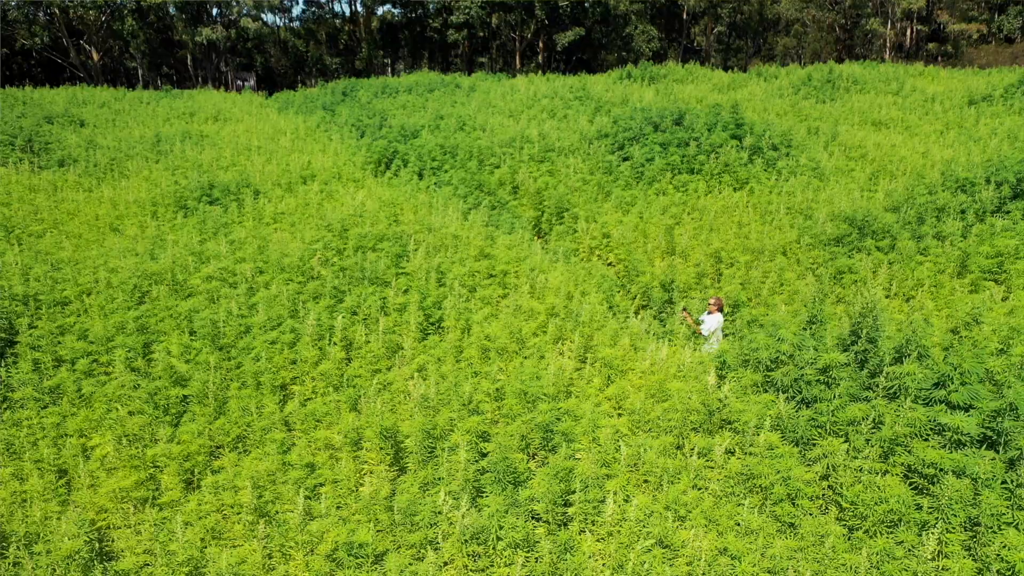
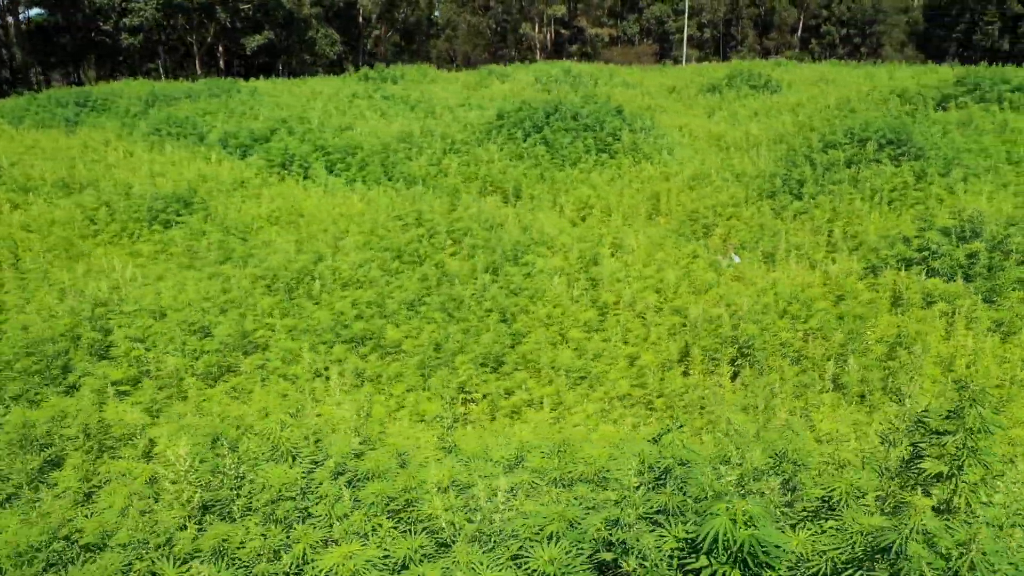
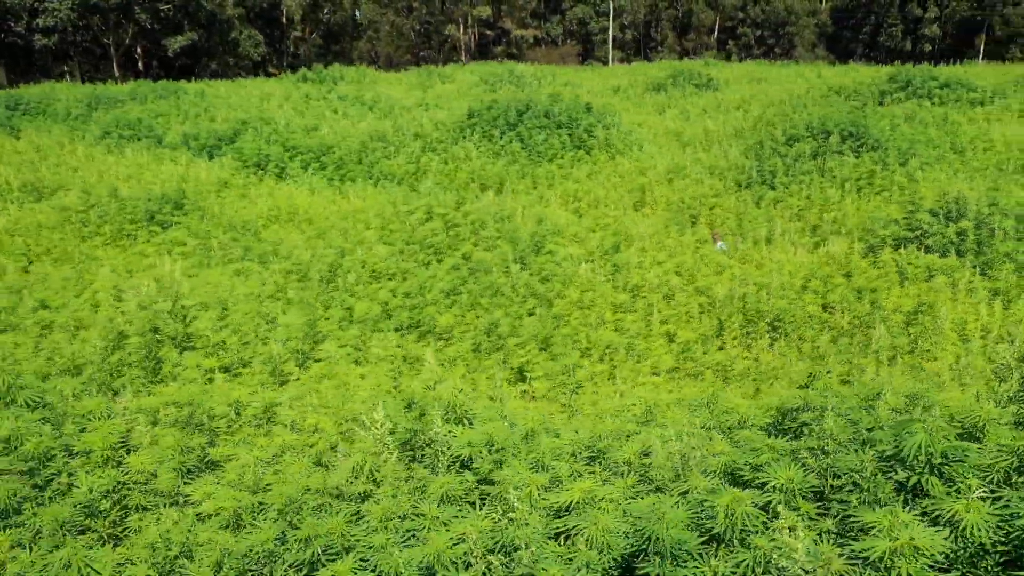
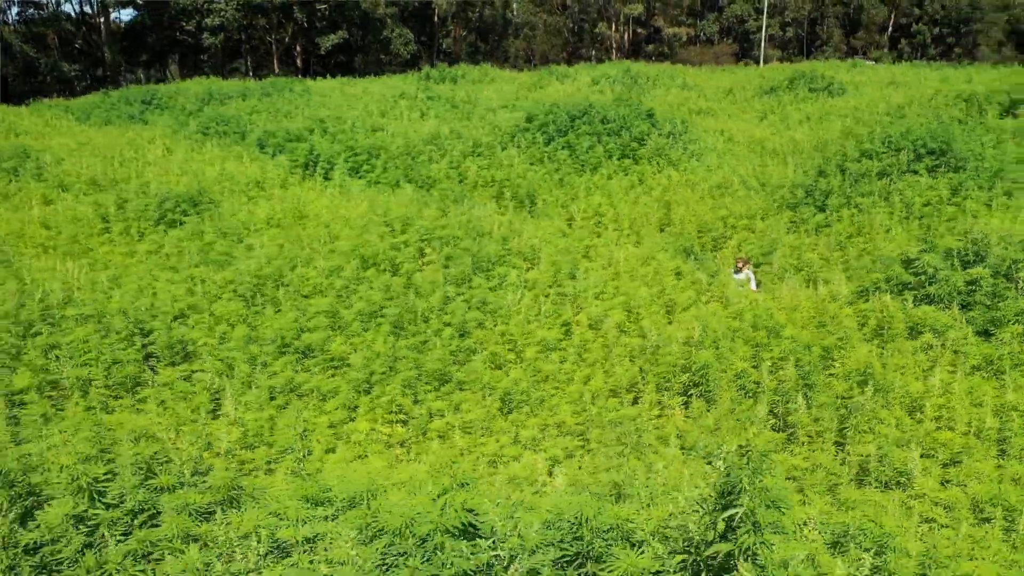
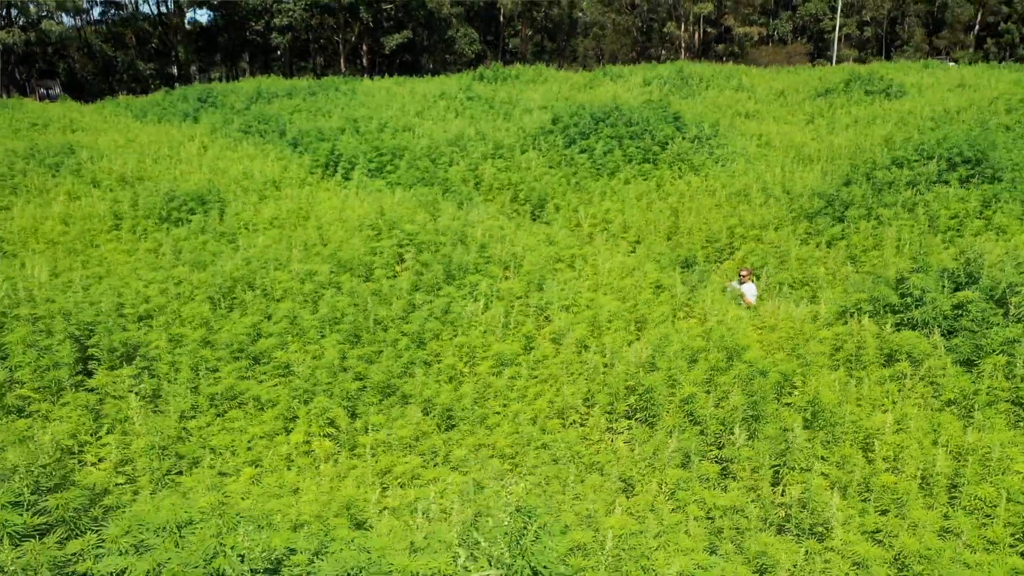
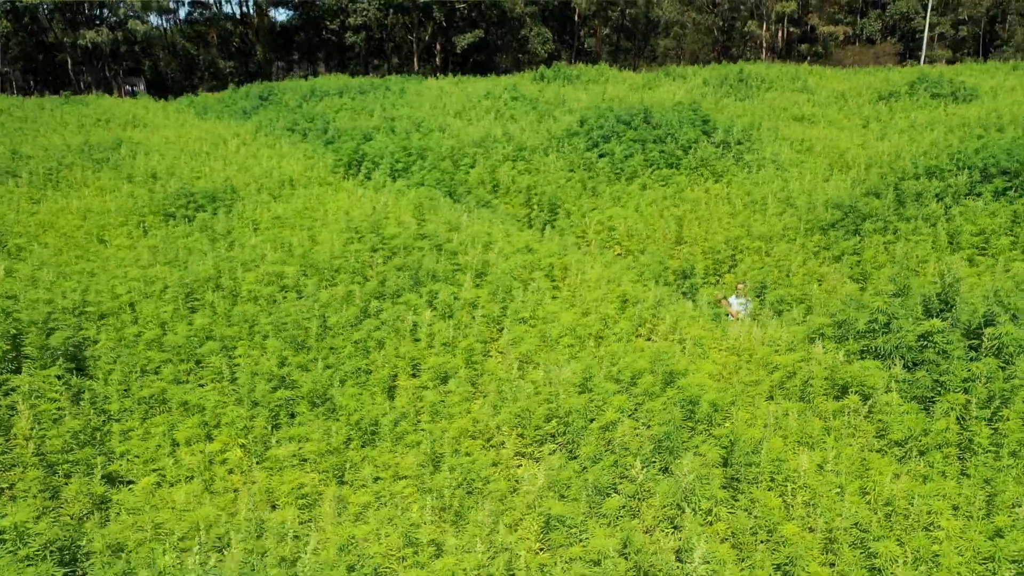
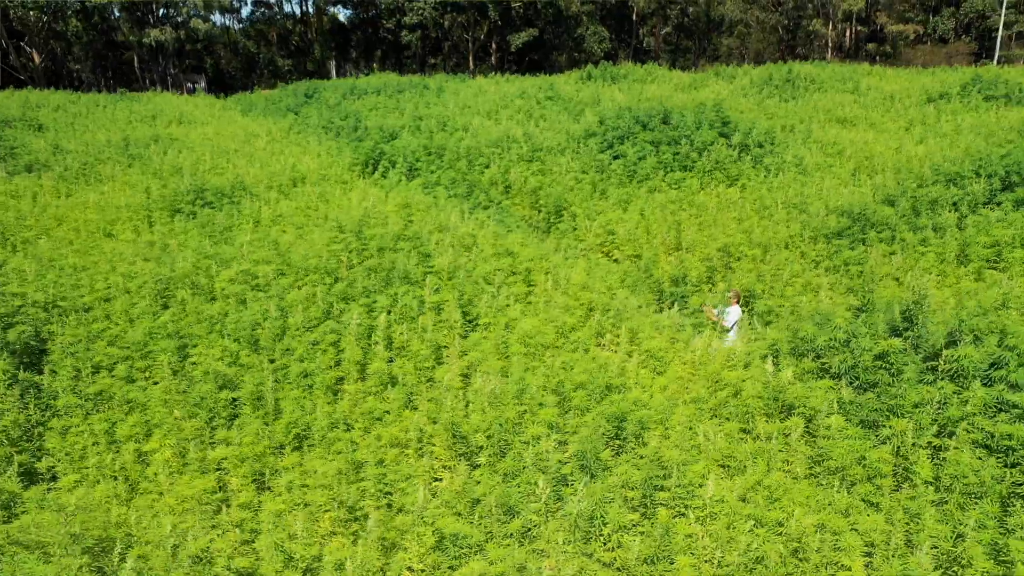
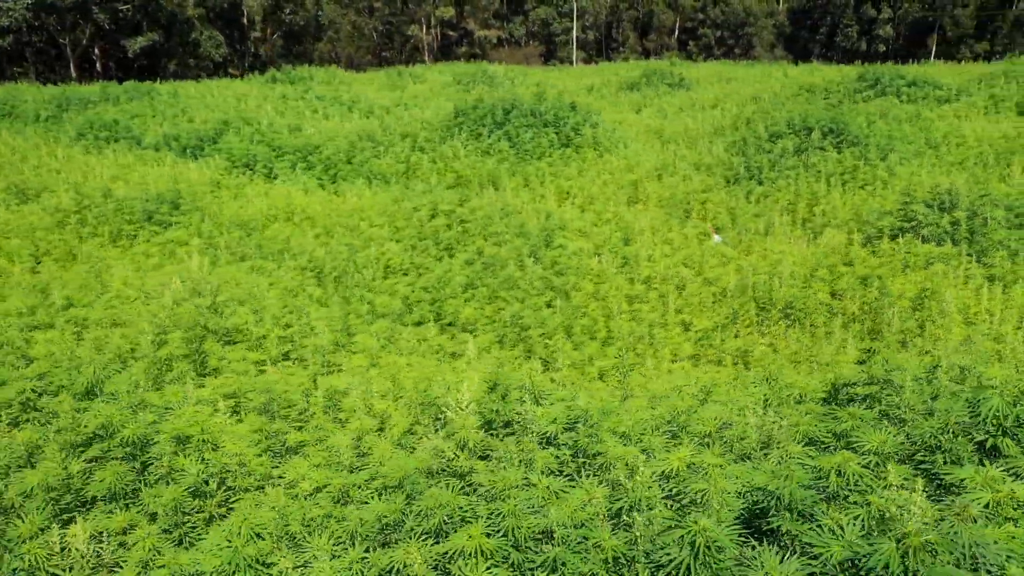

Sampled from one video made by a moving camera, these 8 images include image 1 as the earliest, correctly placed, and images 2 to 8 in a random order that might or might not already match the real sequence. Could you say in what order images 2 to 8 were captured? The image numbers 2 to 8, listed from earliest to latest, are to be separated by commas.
7, 6, 5, 4, 2, 3, 8
